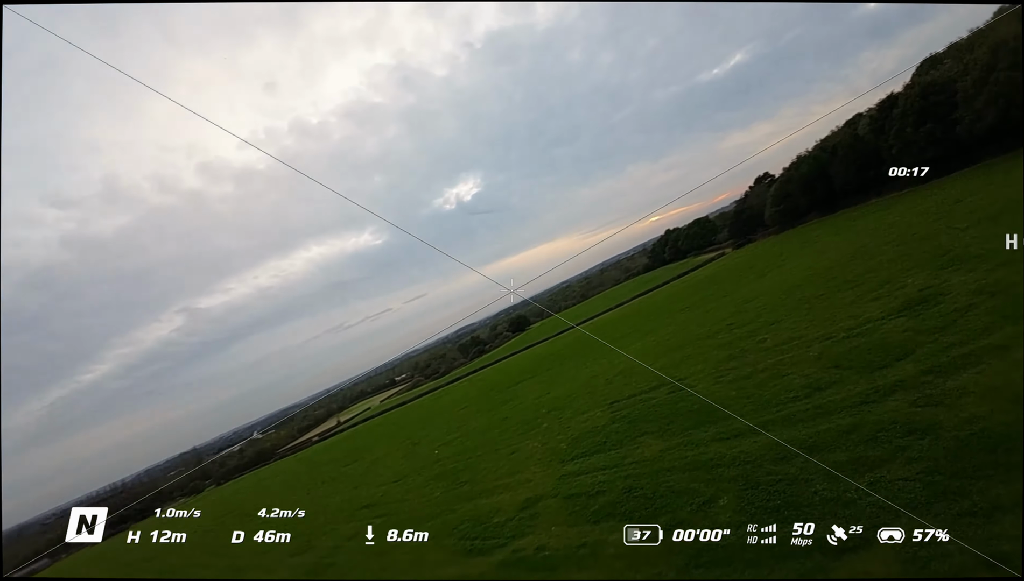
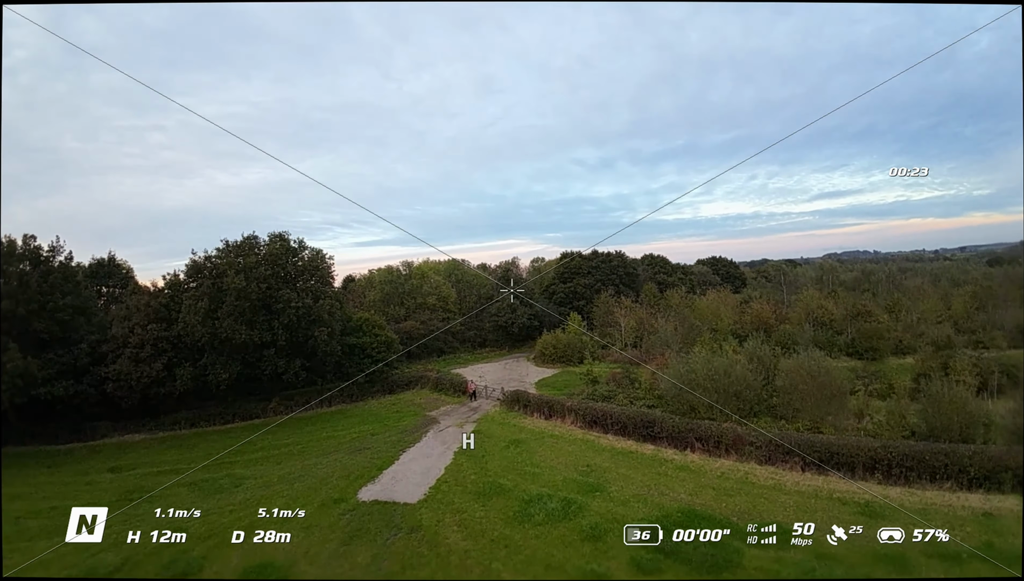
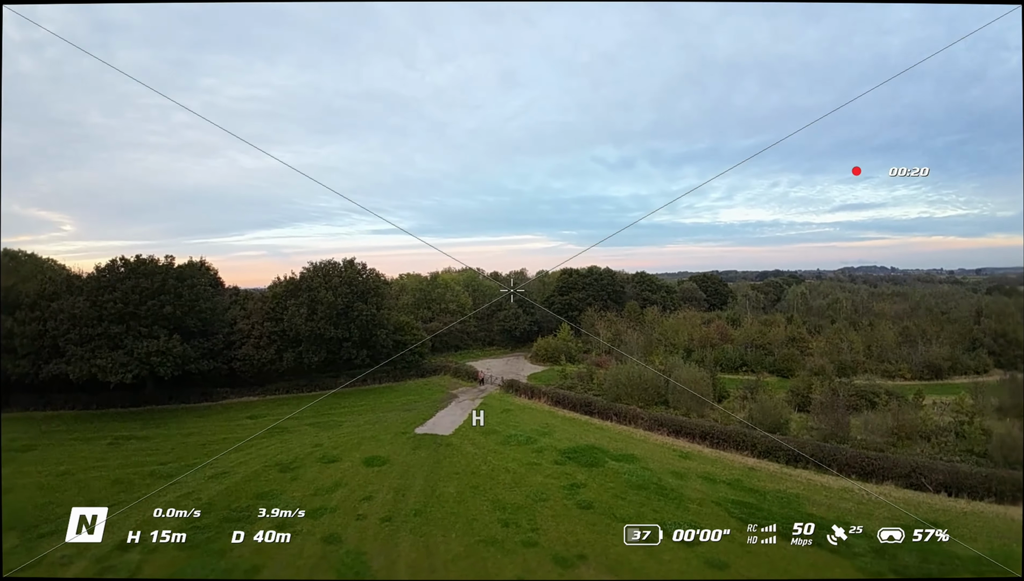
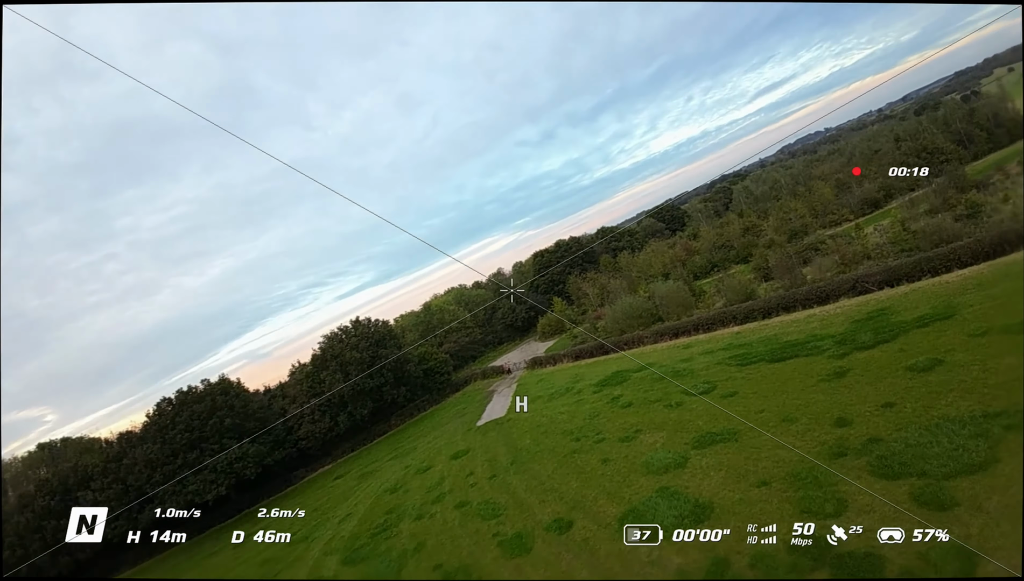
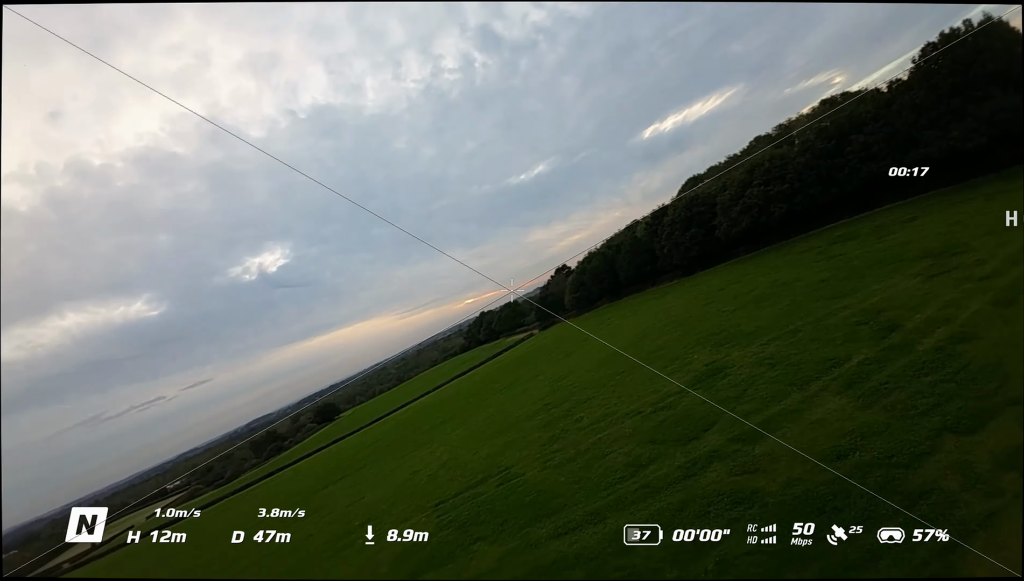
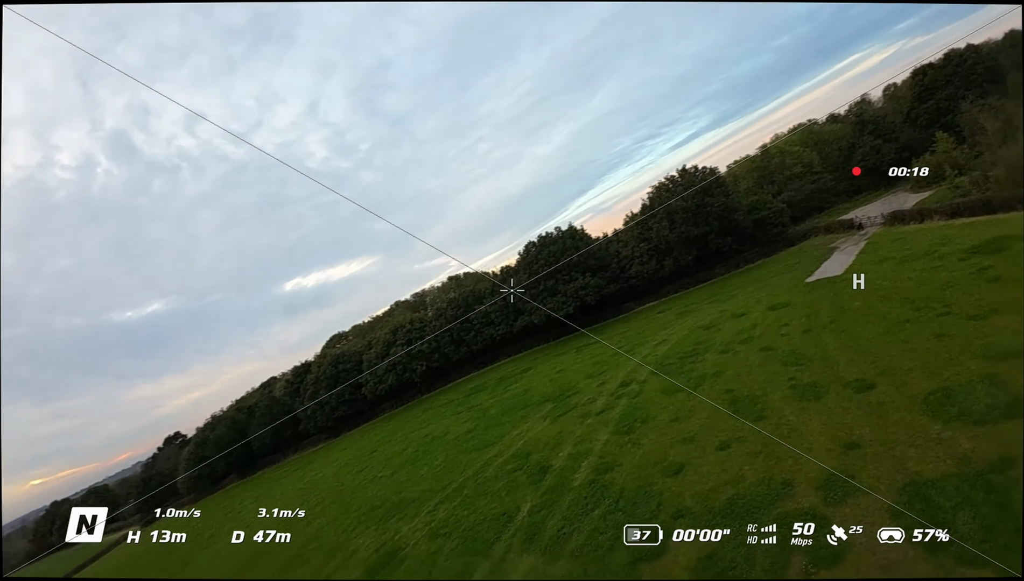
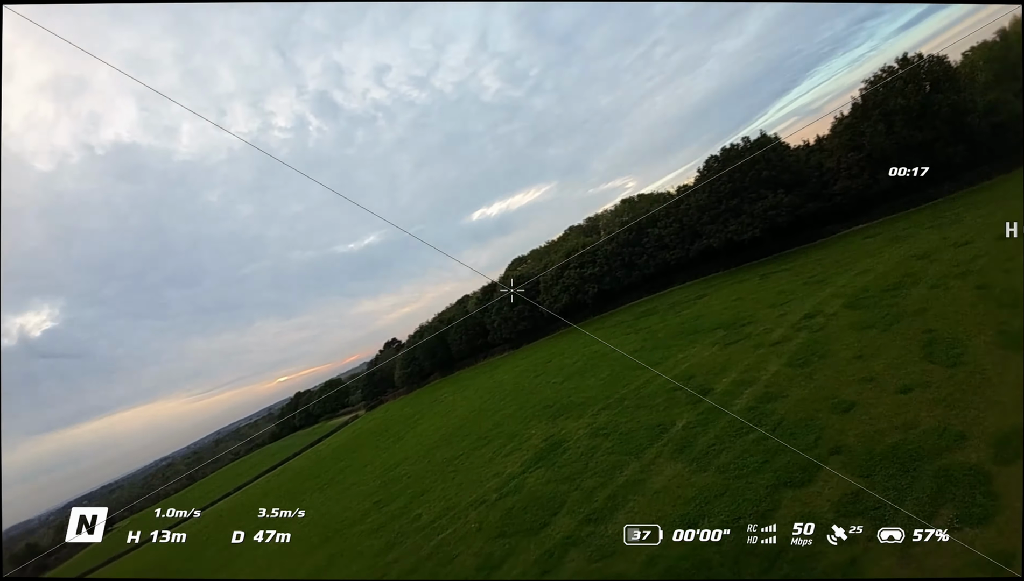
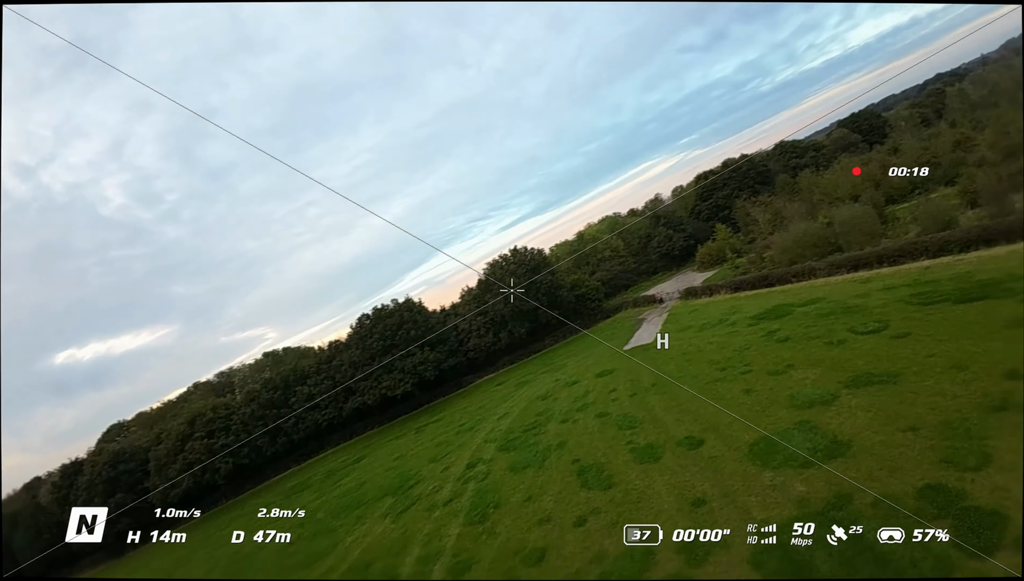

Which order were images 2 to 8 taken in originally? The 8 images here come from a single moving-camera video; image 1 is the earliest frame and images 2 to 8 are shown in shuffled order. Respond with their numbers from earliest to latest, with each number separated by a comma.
5, 7, 6, 8, 4, 3, 2
